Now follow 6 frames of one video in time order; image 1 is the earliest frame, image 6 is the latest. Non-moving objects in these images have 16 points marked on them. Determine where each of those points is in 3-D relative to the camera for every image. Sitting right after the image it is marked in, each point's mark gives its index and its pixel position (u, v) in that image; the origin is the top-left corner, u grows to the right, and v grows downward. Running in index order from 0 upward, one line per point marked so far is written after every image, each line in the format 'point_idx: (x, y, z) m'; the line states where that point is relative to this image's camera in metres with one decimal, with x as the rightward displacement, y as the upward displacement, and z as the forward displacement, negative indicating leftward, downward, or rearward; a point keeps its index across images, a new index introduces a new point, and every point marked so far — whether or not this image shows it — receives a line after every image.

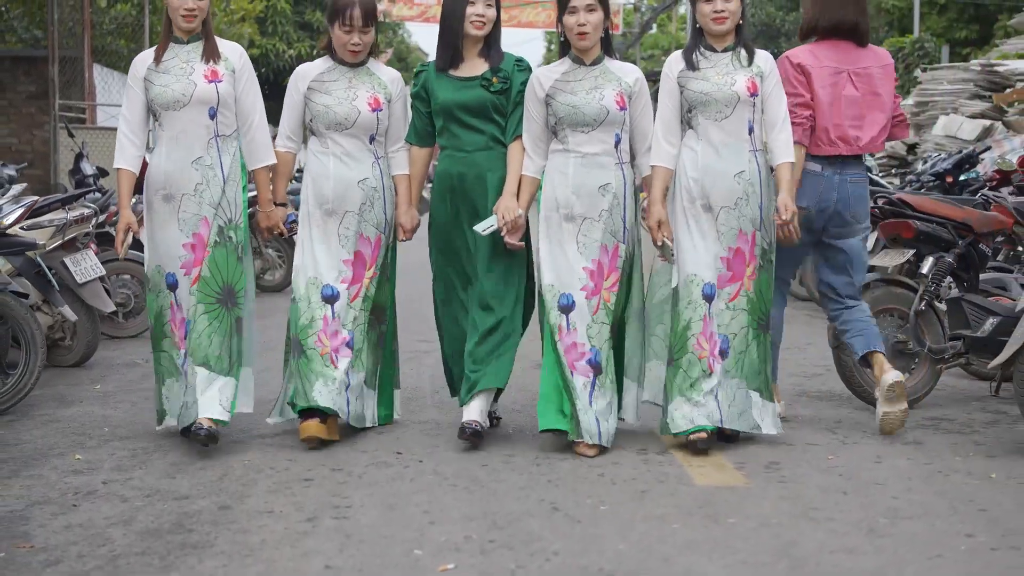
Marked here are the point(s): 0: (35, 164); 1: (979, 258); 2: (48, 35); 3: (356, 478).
0: (-4.9, +1.3, +12.9) m
1: (+1.9, +0.1, +5.2) m
2: (-4.5, +2.5, +12.2) m
3: (-0.5, -0.6, +3.9) m
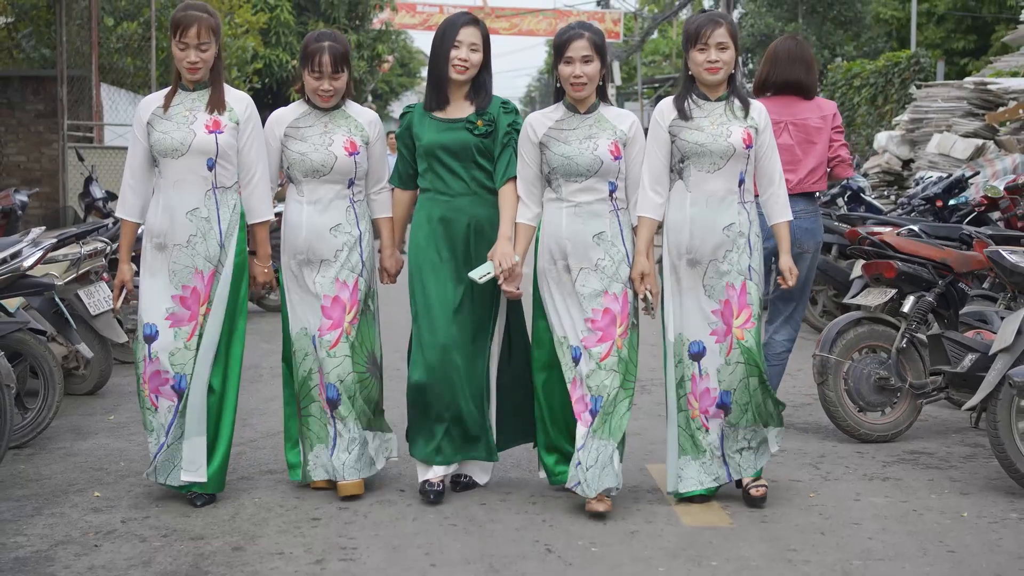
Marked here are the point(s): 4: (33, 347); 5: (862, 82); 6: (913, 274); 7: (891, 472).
0: (-4.9, +1.1, +13.1) m
1: (+1.9, 0.0, +5.4) m
2: (-4.5, +2.3, +12.4) m
3: (-0.5, -0.8, +4.1) m
4: (-2.1, -0.3, +5.4) m
5: (+5.3, +3.1, +19.0) m
6: (+1.7, +0.1, +5.3) m
7: (+1.5, -0.7, +4.8) m
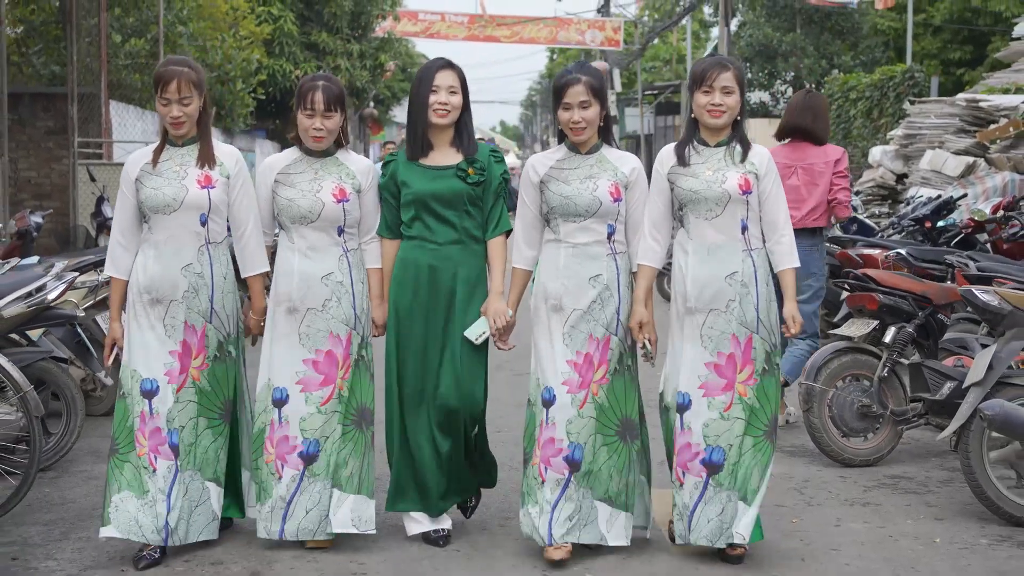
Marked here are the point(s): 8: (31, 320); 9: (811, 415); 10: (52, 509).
0: (-4.9, +1.0, +13.4) m
1: (+1.9, -0.2, +5.6) m
2: (-4.5, +2.2, +12.7) m
3: (-0.5, -0.9, +4.3) m
4: (-2.1, -0.4, +5.7) m
5: (+5.3, +3.0, +19.3) m
6: (+1.7, -0.1, +5.6) m
7: (+1.5, -0.8, +5.0) m
8: (-2.1, -0.1, +5.4) m
9: (+1.3, -0.6, +5.5) m
10: (-1.8, -0.9, +4.9) m
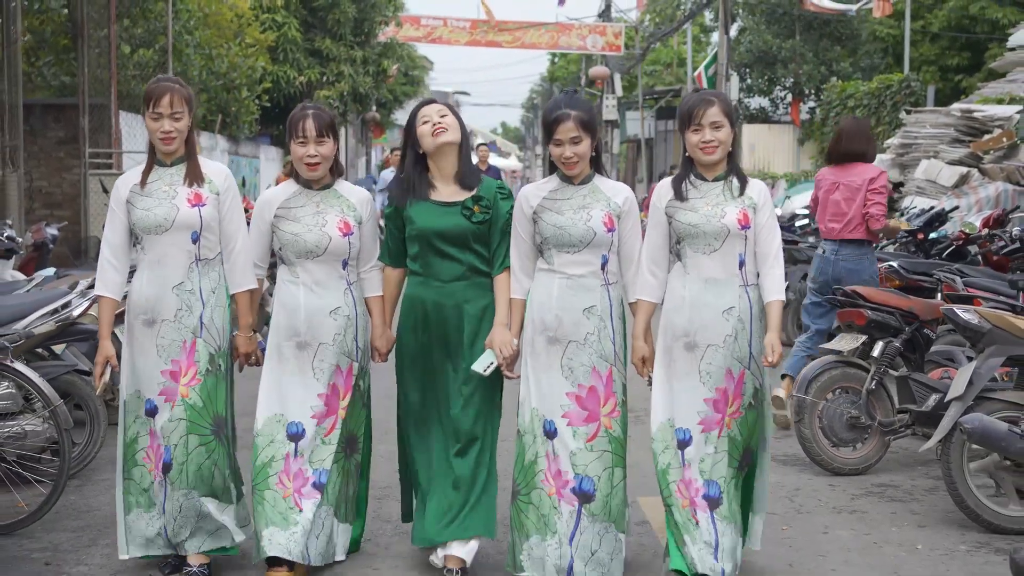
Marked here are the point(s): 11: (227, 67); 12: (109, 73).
0: (-4.9, +0.9, +13.6) m
1: (+1.9, -0.2, +5.9) m
2: (-4.5, +2.1, +13.0) m
3: (-0.5, -1.0, +4.6) m
4: (-2.1, -0.5, +5.9) m
5: (+5.4, +2.9, +19.5) m
6: (+1.7, -0.2, +5.8) m
7: (+1.5, -0.9, +5.3) m
8: (-2.1, -0.2, +5.7) m
9: (+1.3, -0.6, +5.8) m
10: (-1.8, -1.0, +5.2) m
11: (-4.5, +3.5, +19.5) m
12: (-4.5, +2.4, +13.9) m
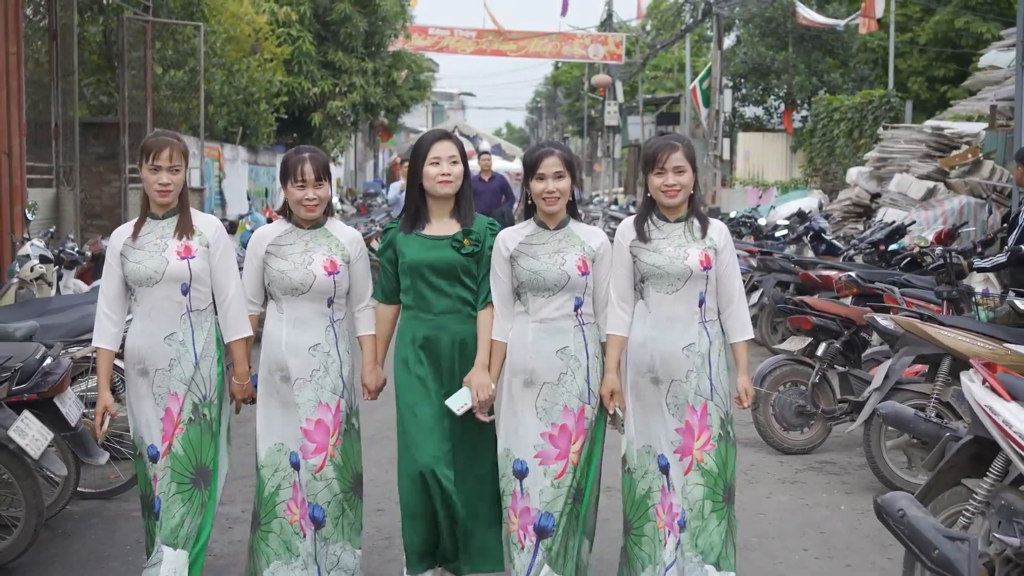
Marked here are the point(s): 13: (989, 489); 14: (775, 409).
0: (-4.8, +0.8, +14.8) m
1: (+2.0, -0.3, +7.0) m
2: (-4.5, +2.0, +14.1) m
3: (-0.5, -1.0, +5.7) m
4: (-2.0, -0.5, +7.1) m
5: (+5.5, +2.9, +20.6) m
6: (+1.8, -0.2, +7.0) m
7: (+1.5, -1.0, +6.4) m
8: (-2.0, -0.3, +6.8) m
9: (+1.4, -0.7, +6.9) m
10: (-1.8, -1.0, +6.3) m
11: (-4.4, +3.4, +20.7) m
12: (-4.4, +2.3, +15.0) m
13: (+1.5, -0.6, +3.9) m
14: (+1.5, -0.7, +7.0) m
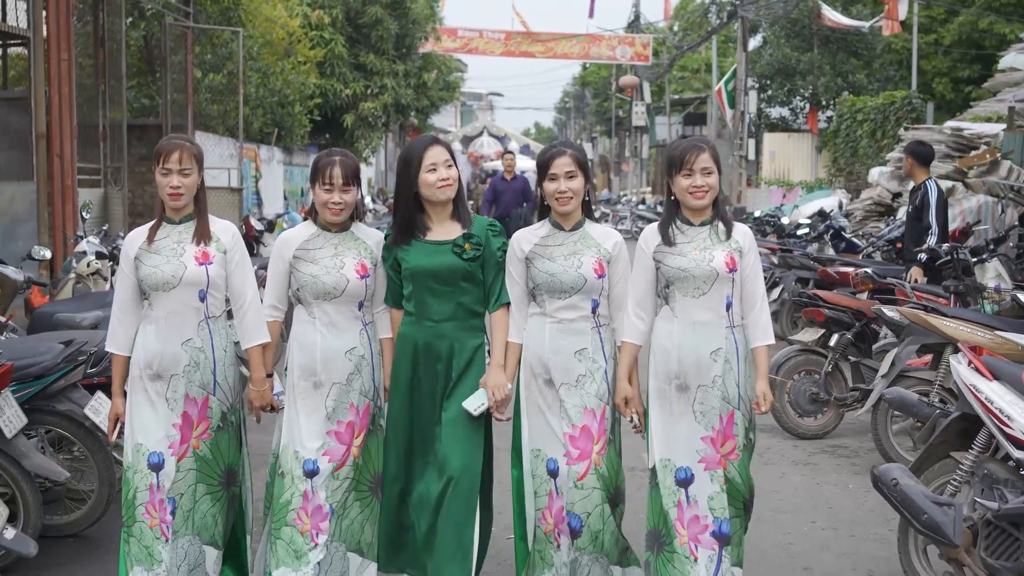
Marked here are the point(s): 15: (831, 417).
0: (-4.5, +0.9, +15.3) m
1: (+2.1, -0.3, +7.4) m
2: (-4.1, +2.1, +14.7) m
3: (-0.3, -1.0, +6.2) m
4: (-1.9, -0.5, +7.6) m
5: (+5.9, +2.9, +21.0) m
6: (+1.9, -0.2, +7.4) m
7: (+1.7, -0.9, +6.8) m
8: (-1.9, -0.2, +7.3) m
9: (+1.5, -0.7, +7.3) m
10: (-1.6, -1.0, +6.8) m
11: (-3.9, +3.5, +21.2) m
12: (-4.1, +2.4, +15.6) m
13: (+1.6, -0.6, +4.3) m
14: (+1.6, -0.6, +7.4) m
15: (+1.9, -0.8, +7.4) m
